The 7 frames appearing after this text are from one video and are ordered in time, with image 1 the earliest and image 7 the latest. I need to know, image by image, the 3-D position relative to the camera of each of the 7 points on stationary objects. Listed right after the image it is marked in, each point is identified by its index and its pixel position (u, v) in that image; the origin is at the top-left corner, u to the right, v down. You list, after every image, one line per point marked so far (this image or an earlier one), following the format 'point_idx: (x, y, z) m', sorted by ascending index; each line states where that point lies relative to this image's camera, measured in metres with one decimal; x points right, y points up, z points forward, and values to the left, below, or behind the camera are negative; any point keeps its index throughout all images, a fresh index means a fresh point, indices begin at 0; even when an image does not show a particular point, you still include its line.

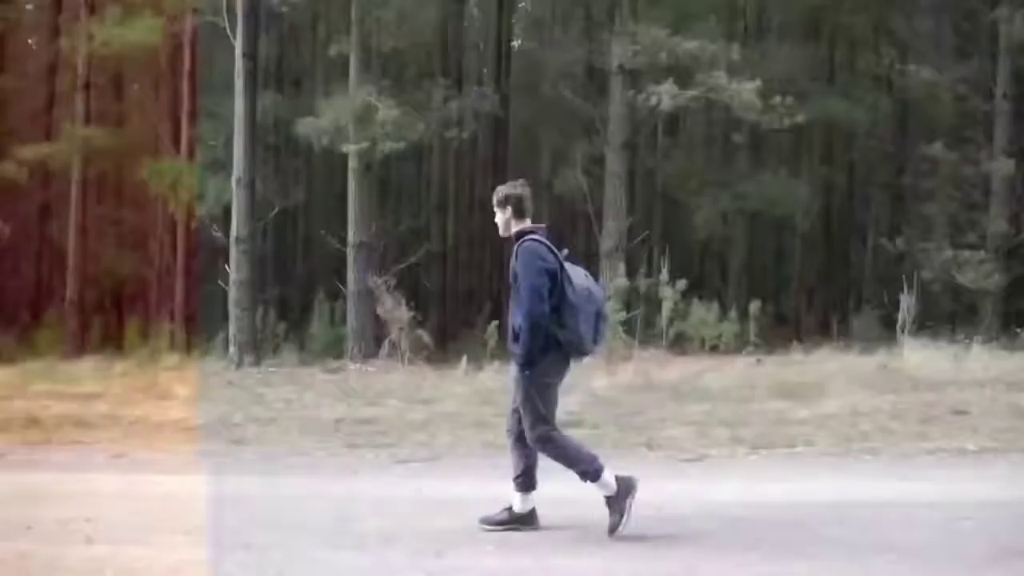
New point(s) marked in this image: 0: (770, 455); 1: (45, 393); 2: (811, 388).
0: (+1.8, -1.2, +6.4) m
1: (-5.1, -1.2, +10.0) m
2: (+2.8, -0.9, +8.4) m
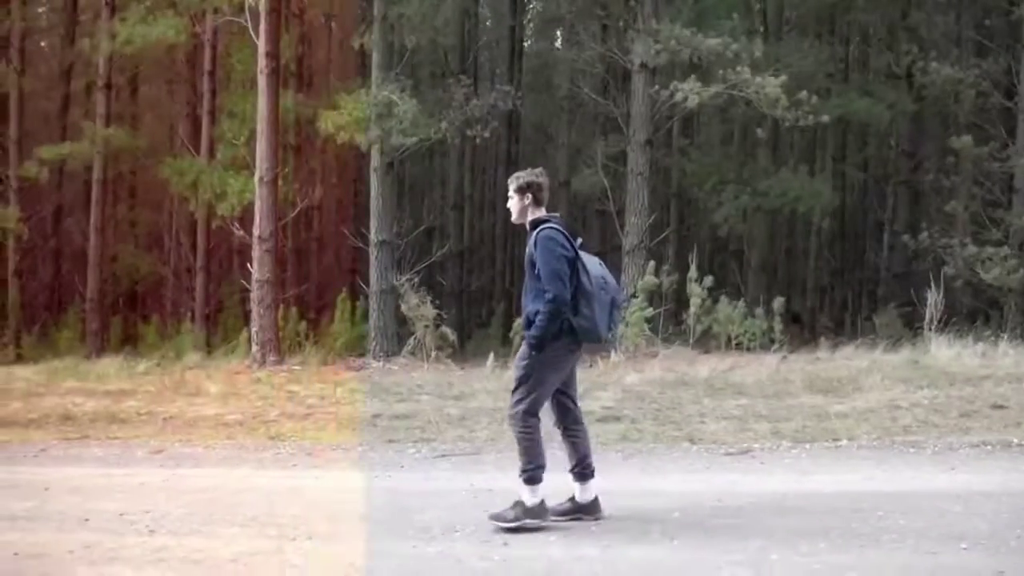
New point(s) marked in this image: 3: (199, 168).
0: (+2.2, -1.1, +6.4) m
1: (-4.8, -1.1, +10.0) m
2: (+3.1, -0.9, +8.4) m
3: (-5.4, +2.1, +15.4) m
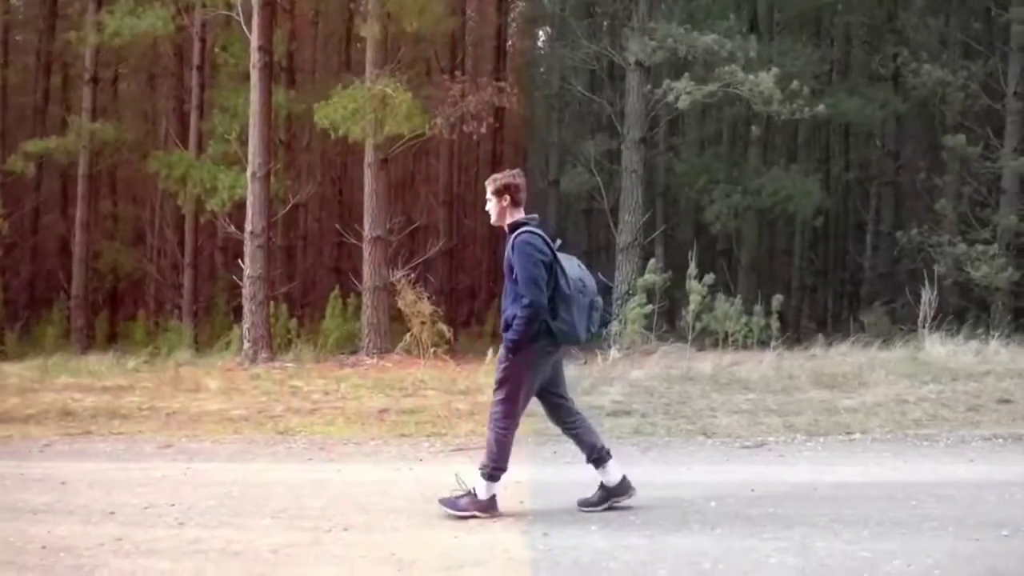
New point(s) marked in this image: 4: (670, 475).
0: (+2.3, -1.1, +6.4) m
1: (-4.8, -1.1, +9.8) m
2: (+3.2, -0.8, +8.5) m
3: (-5.5, +2.2, +15.2) m
4: (+1.0, -1.1, +5.4) m
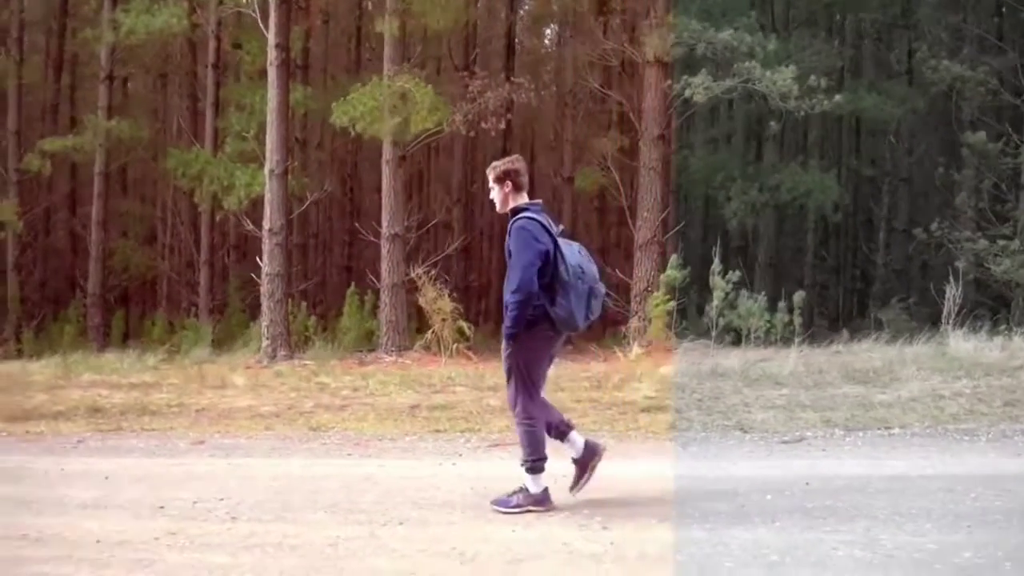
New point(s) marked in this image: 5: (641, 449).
0: (+2.5, -1.1, +6.4) m
1: (-4.5, -1.0, +9.8) m
2: (+3.5, -0.8, +8.4) m
3: (-5.2, +2.2, +15.2) m
4: (+1.2, -1.1, +5.4) m
5: (+0.9, -1.1, +6.3) m
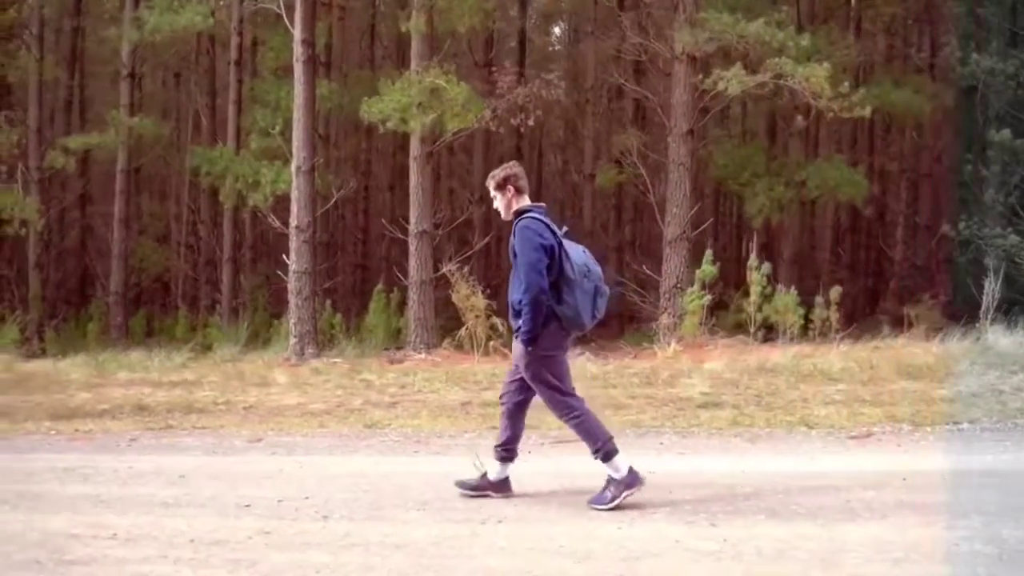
0: (+3.0, -1.0, +6.3) m
1: (-4.1, -1.0, +9.7) m
2: (+3.9, -0.7, +8.3) m
3: (-4.8, +2.2, +15.1) m
4: (+1.7, -1.0, +5.3) m
5: (+1.4, -1.1, +6.2) m
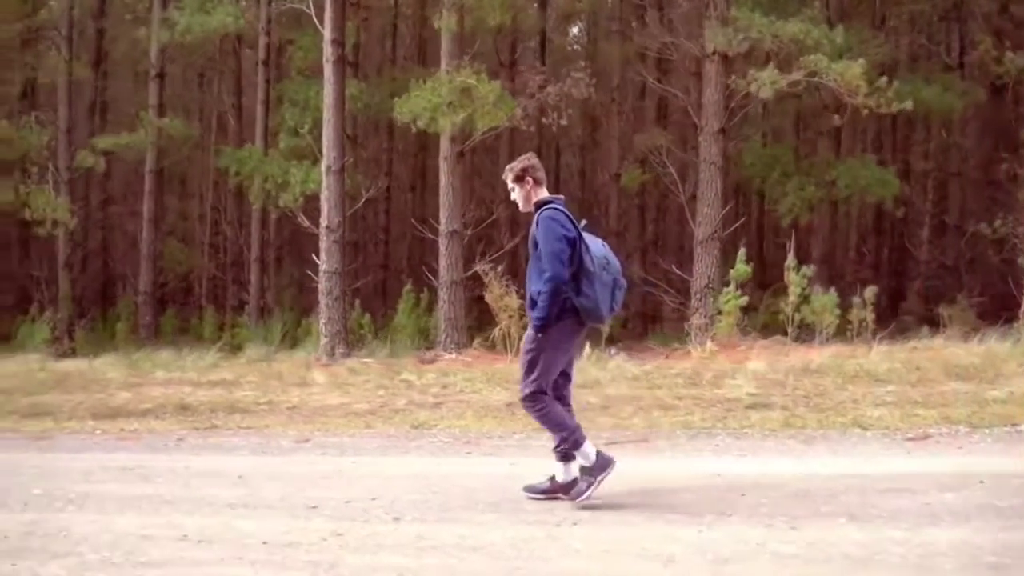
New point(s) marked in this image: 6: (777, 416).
0: (+3.4, -1.0, +6.2) m
1: (-3.6, -1.0, +9.7) m
2: (+4.3, -0.7, +8.2) m
3: (-4.3, +2.2, +15.1) m
4: (+2.1, -1.0, +5.2) m
5: (+1.7, -1.1, +6.1) m
6: (+2.0, -1.0, +7.0) m
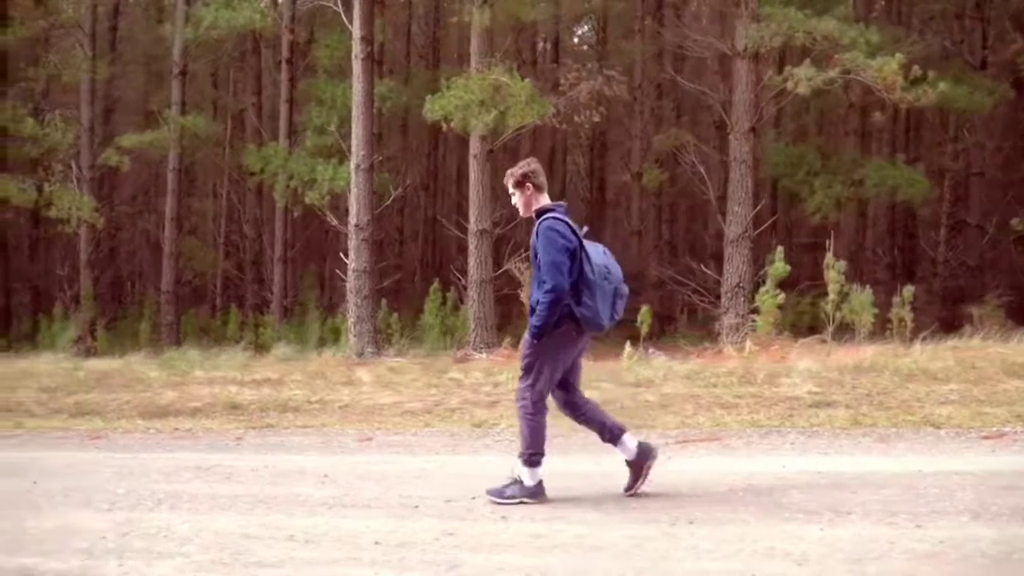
0: (+3.9, -1.0, +6.2) m
1: (-3.2, -1.0, +9.6) m
2: (+4.8, -0.7, +8.2) m
3: (-3.8, +2.2, +15.1) m
4: (+2.6, -1.0, +5.2) m
5: (+2.2, -1.1, +6.0) m
6: (+2.5, -1.0, +6.9) m
